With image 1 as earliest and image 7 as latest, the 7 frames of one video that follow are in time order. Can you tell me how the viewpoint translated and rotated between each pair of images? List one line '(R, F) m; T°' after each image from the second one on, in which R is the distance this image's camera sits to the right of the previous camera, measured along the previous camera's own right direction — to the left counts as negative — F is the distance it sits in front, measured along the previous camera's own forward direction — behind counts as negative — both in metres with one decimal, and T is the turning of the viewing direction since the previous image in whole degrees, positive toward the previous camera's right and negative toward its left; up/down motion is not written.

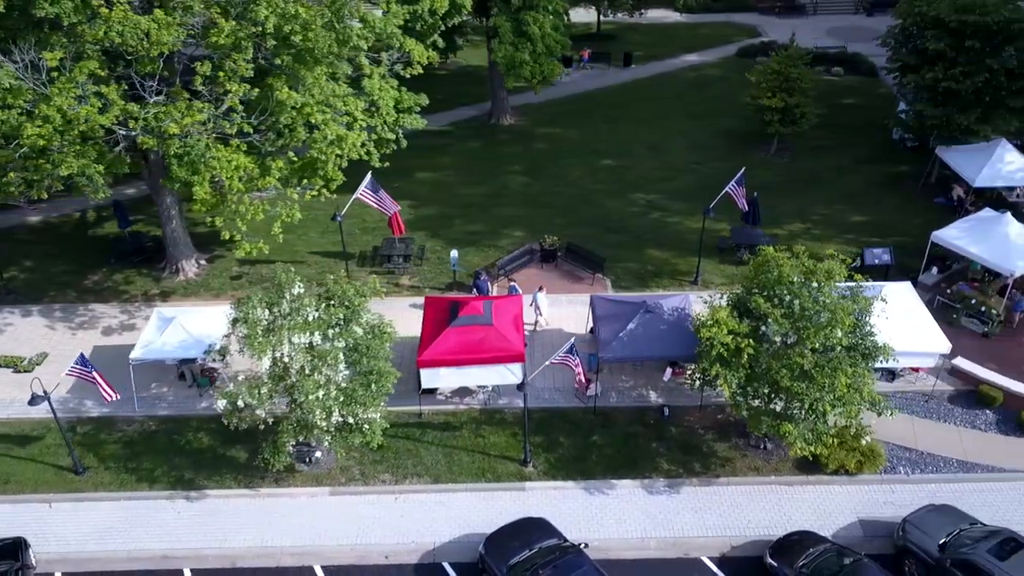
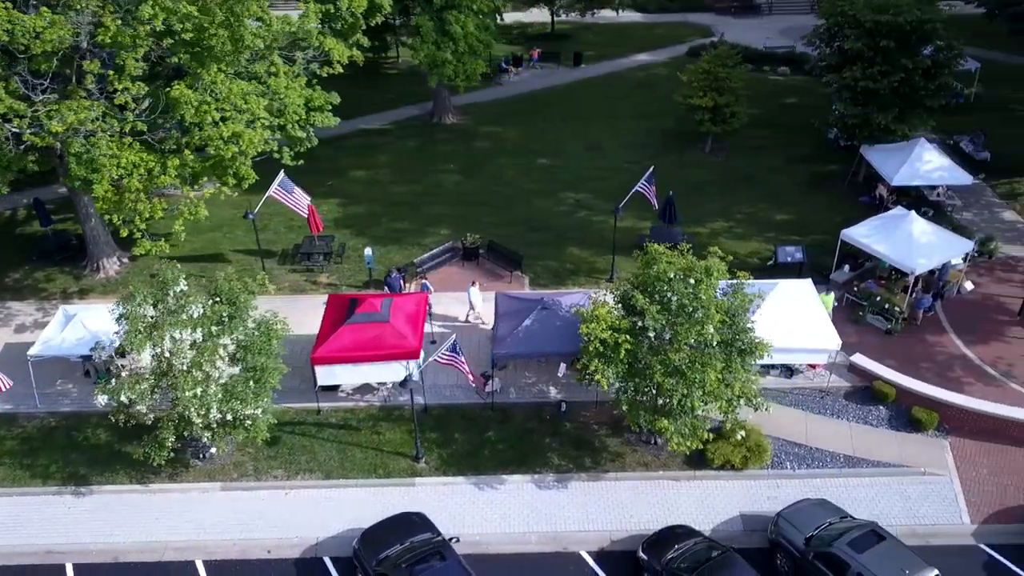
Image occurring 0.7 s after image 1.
(+2.3, -0.2) m; 0°
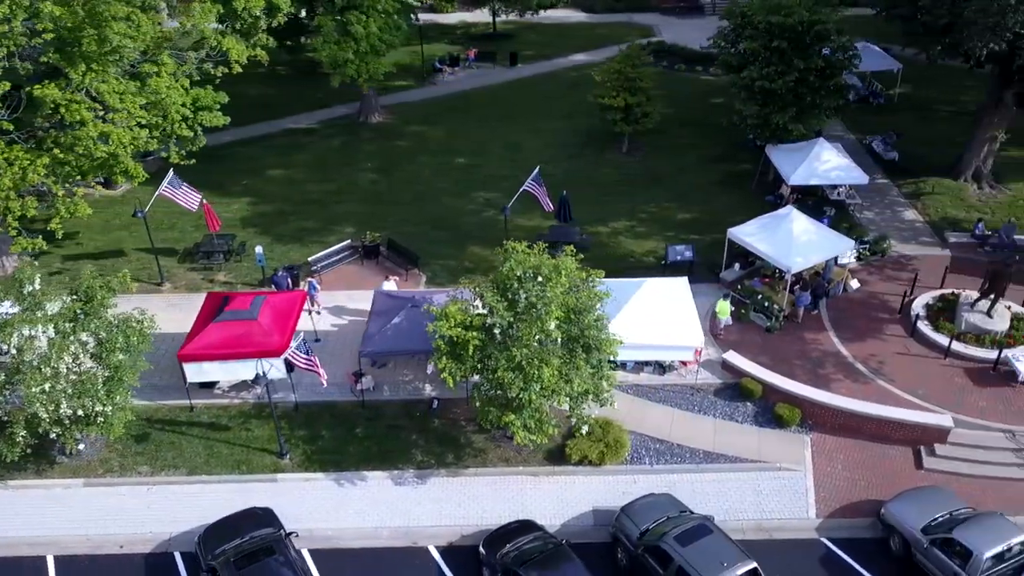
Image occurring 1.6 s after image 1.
(+2.9, -0.2) m; 0°
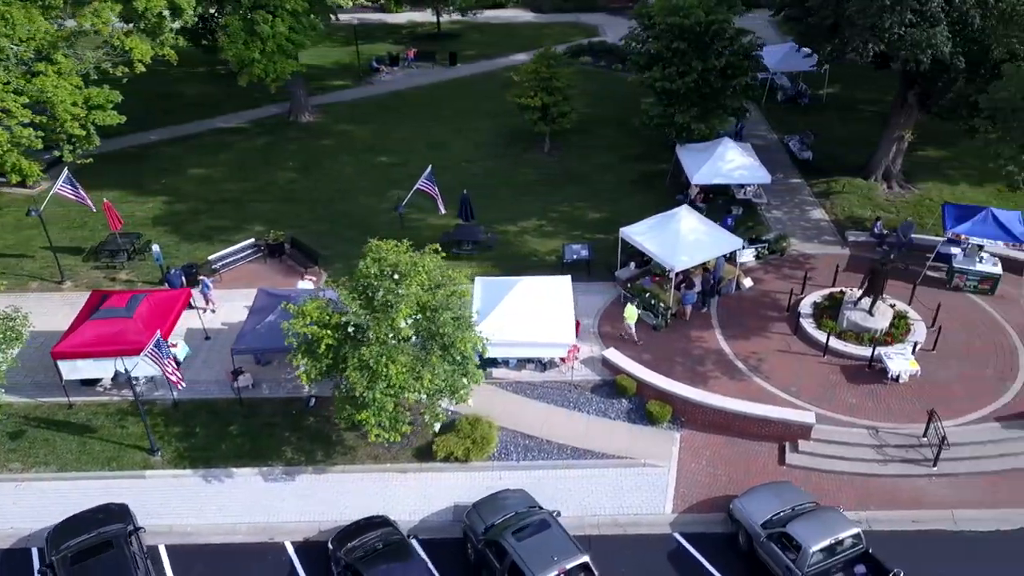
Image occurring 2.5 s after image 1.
(+2.8, -0.2) m; 0°
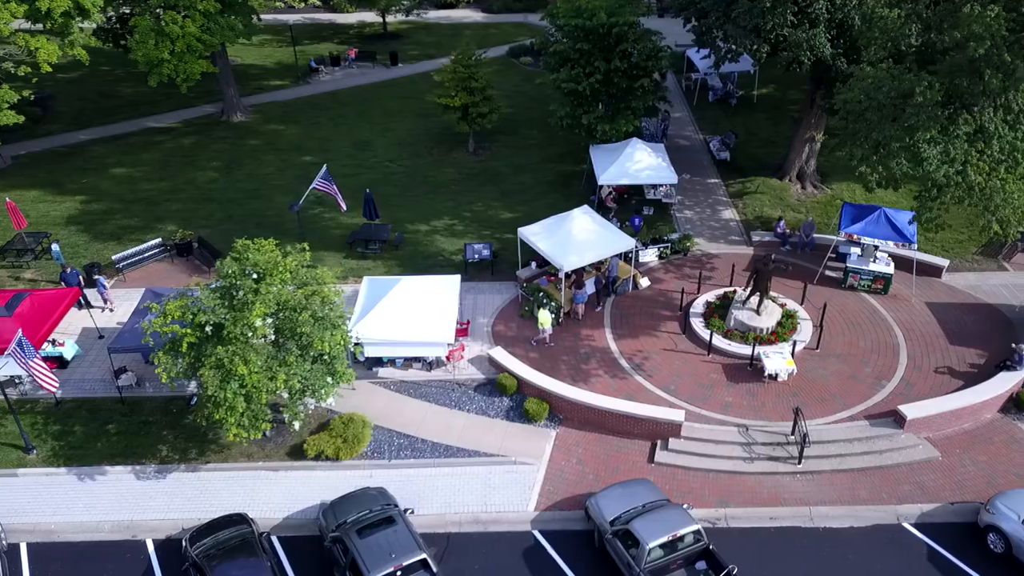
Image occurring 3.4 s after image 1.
(+2.7, -0.1) m; 0°
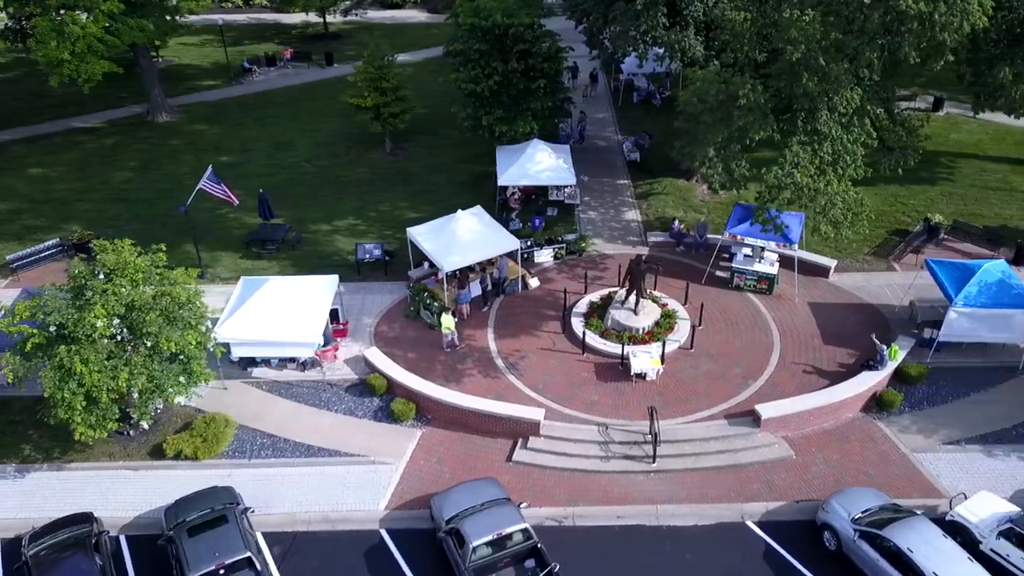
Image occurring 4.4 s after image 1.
(+3.0, -0.1) m; 0°
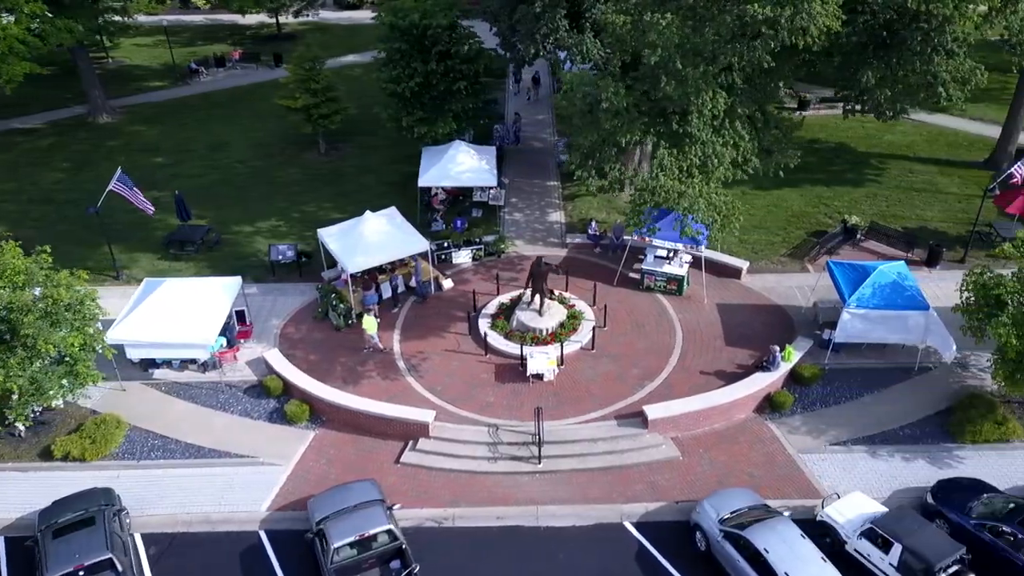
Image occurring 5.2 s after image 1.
(+2.4, -0.1) m; 0°
